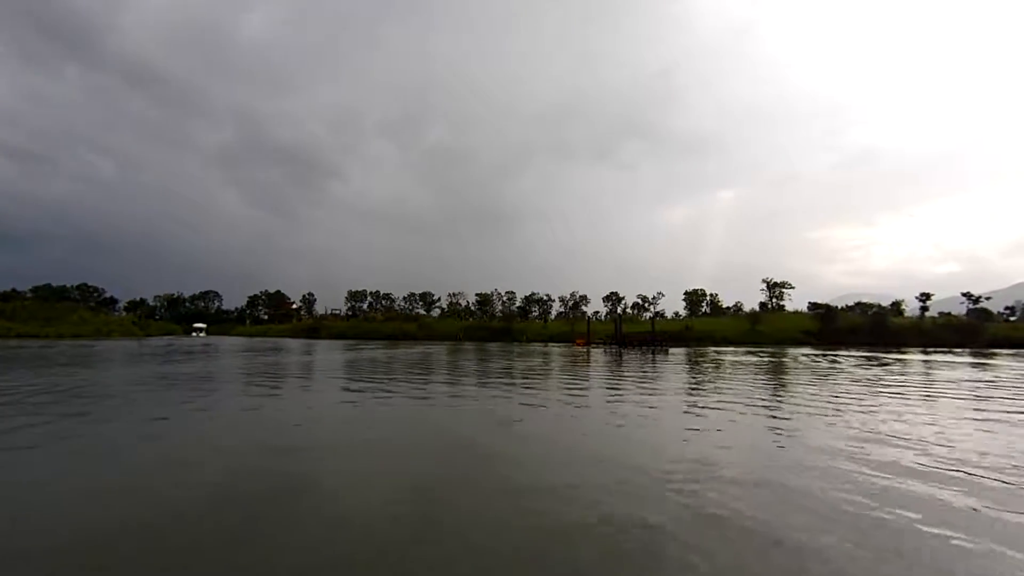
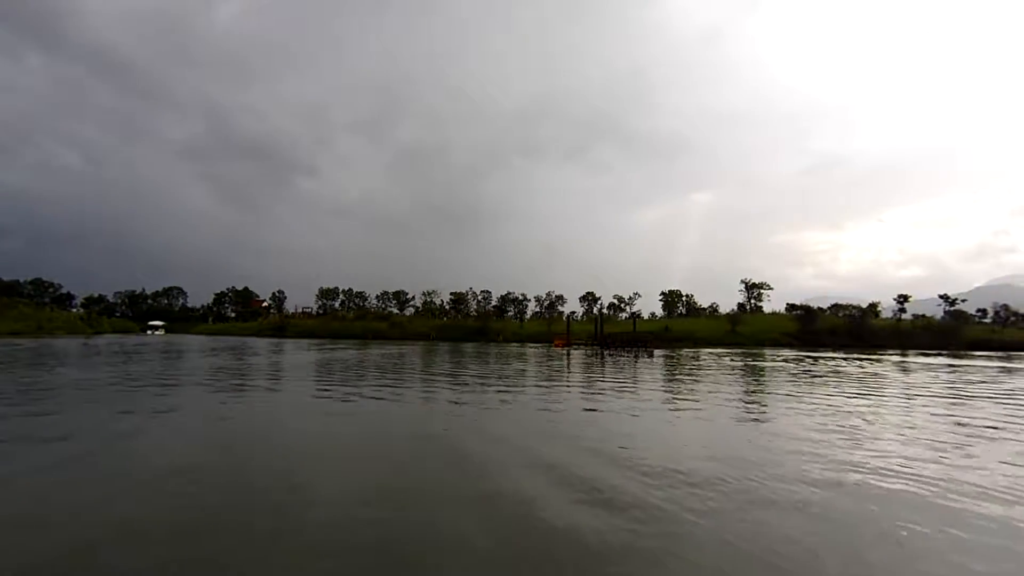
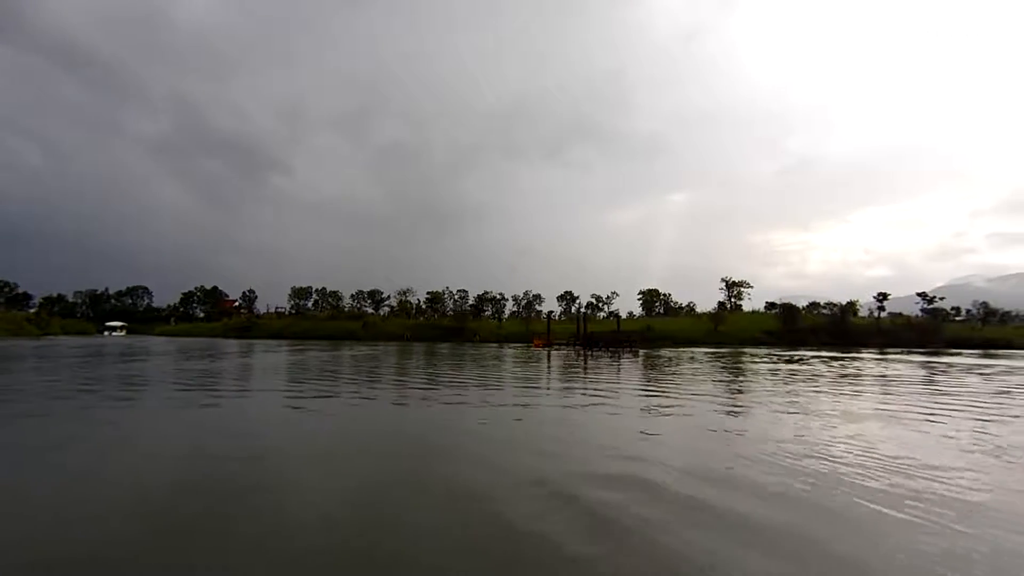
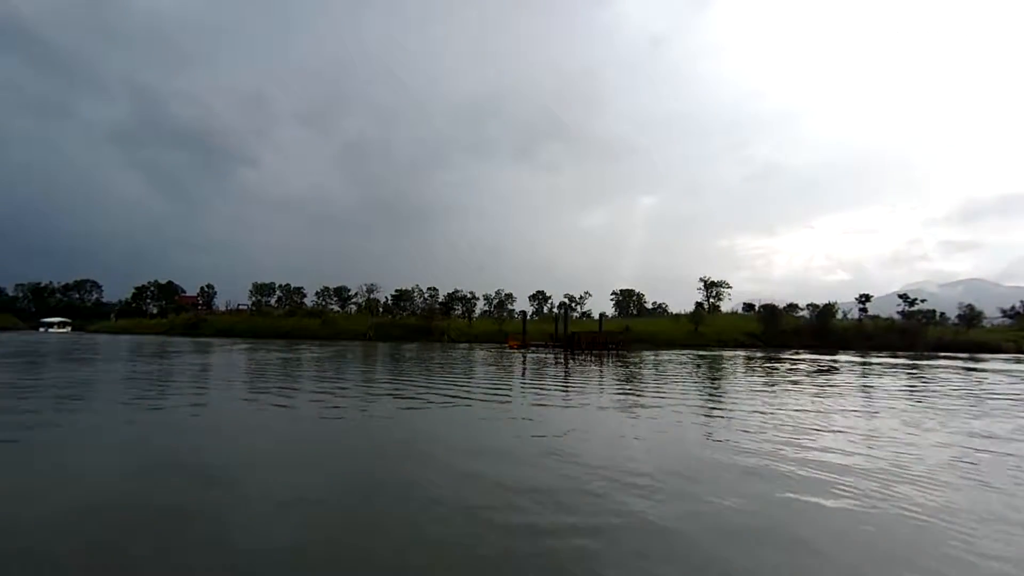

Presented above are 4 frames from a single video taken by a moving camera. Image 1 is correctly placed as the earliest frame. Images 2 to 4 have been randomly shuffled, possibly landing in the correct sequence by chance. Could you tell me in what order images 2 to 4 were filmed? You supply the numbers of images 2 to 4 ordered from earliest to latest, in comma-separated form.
2, 3, 4
